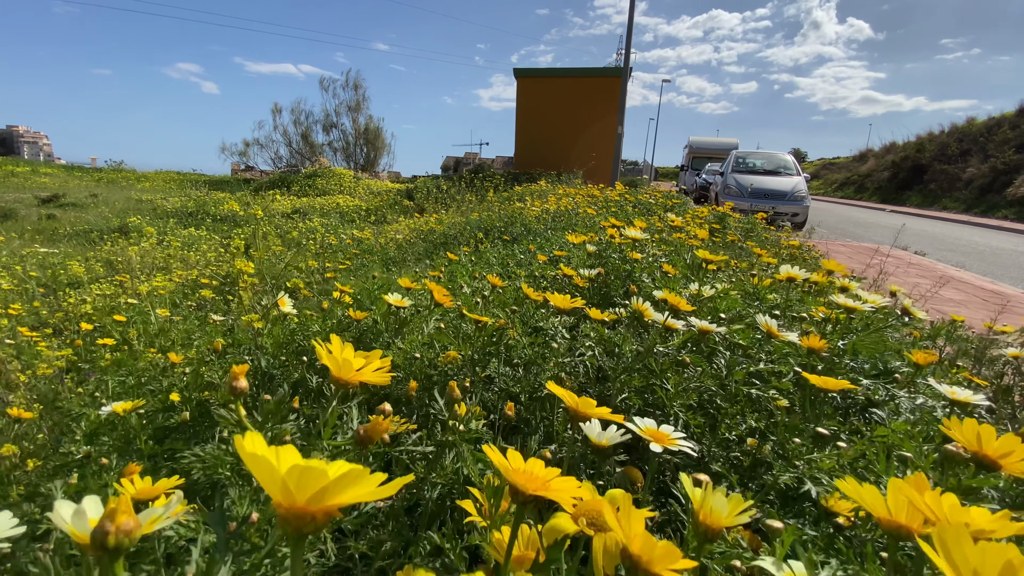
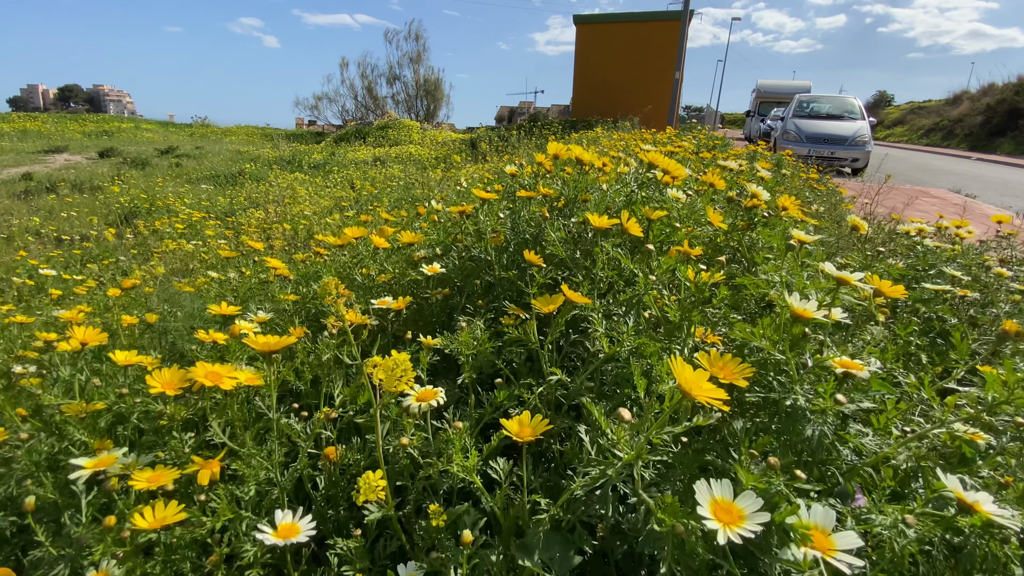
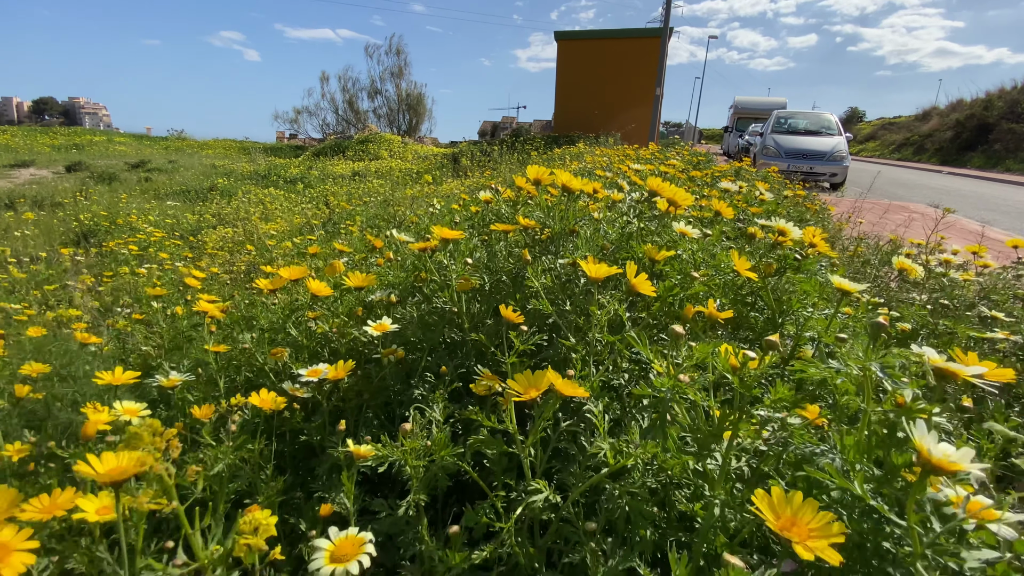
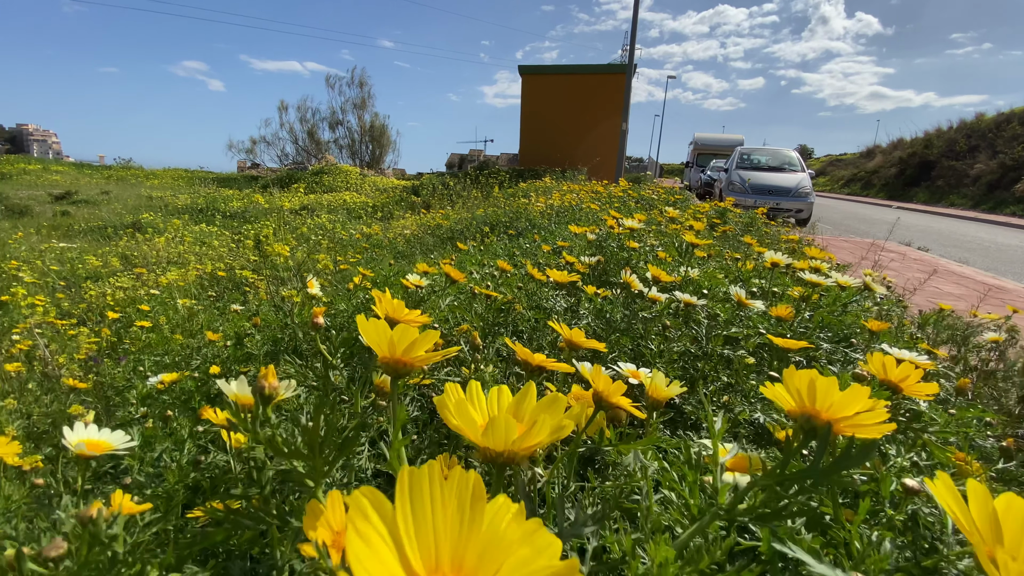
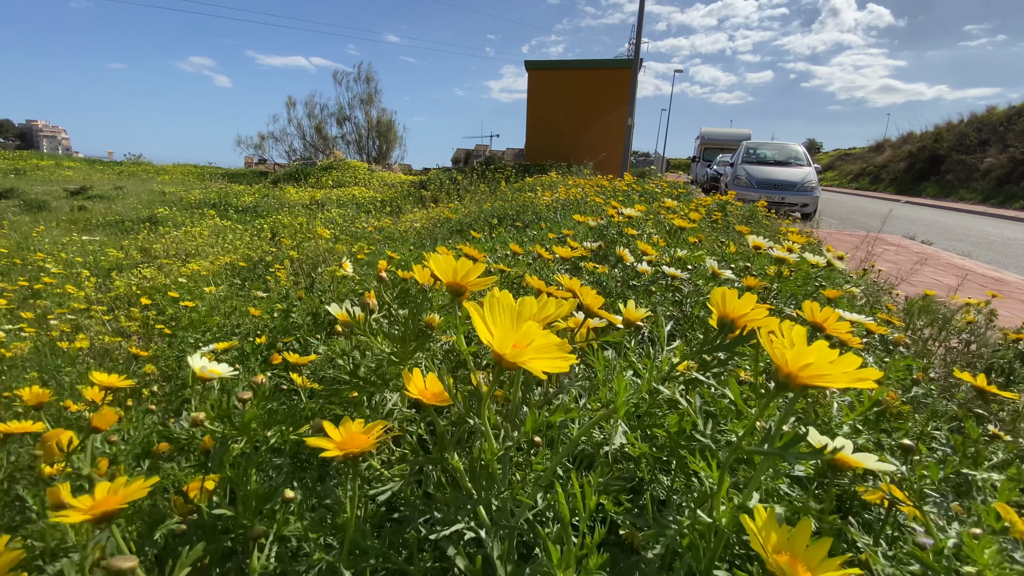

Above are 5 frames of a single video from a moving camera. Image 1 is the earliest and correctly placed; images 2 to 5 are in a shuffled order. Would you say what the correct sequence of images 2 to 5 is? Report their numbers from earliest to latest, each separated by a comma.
4, 5, 3, 2
